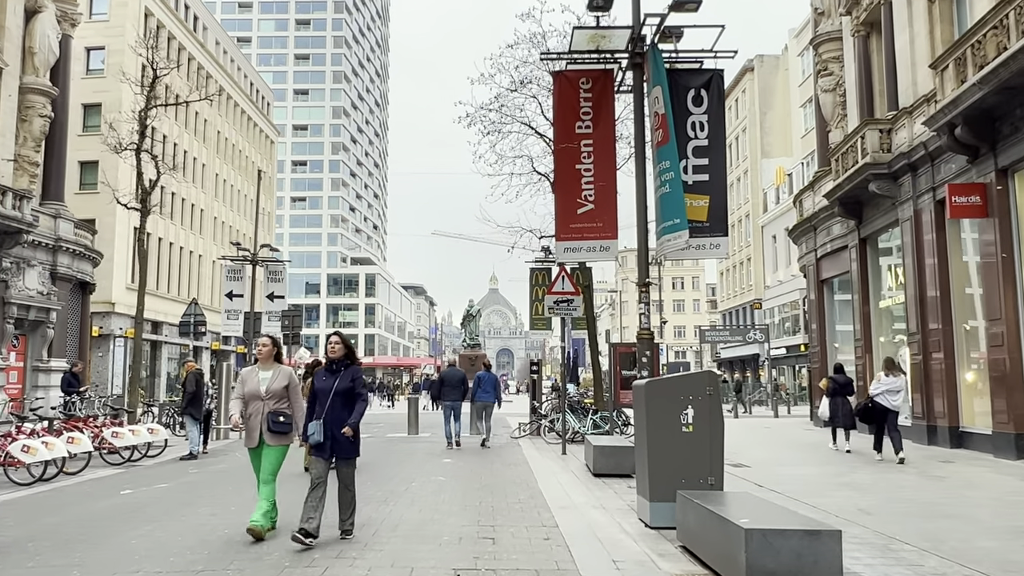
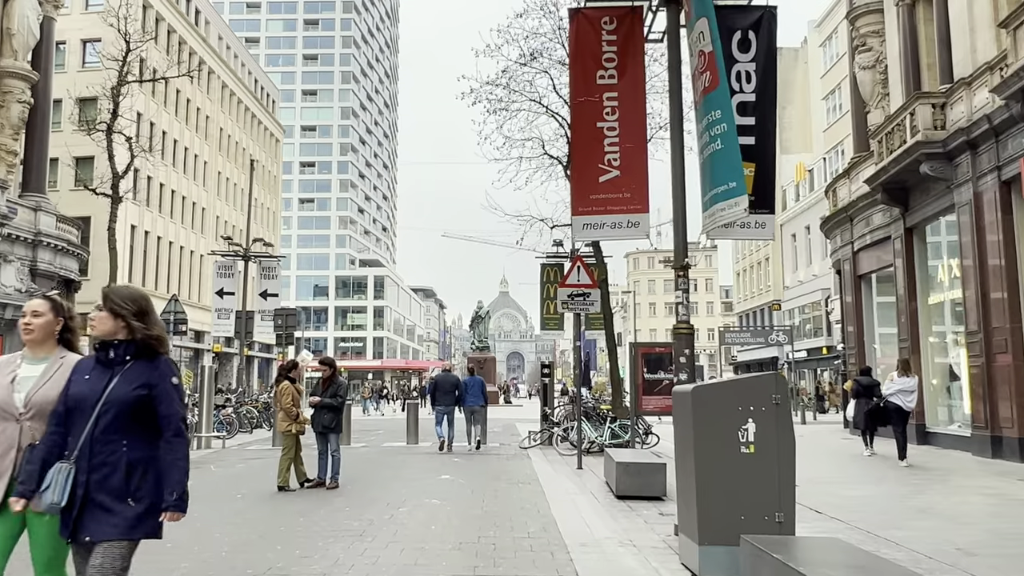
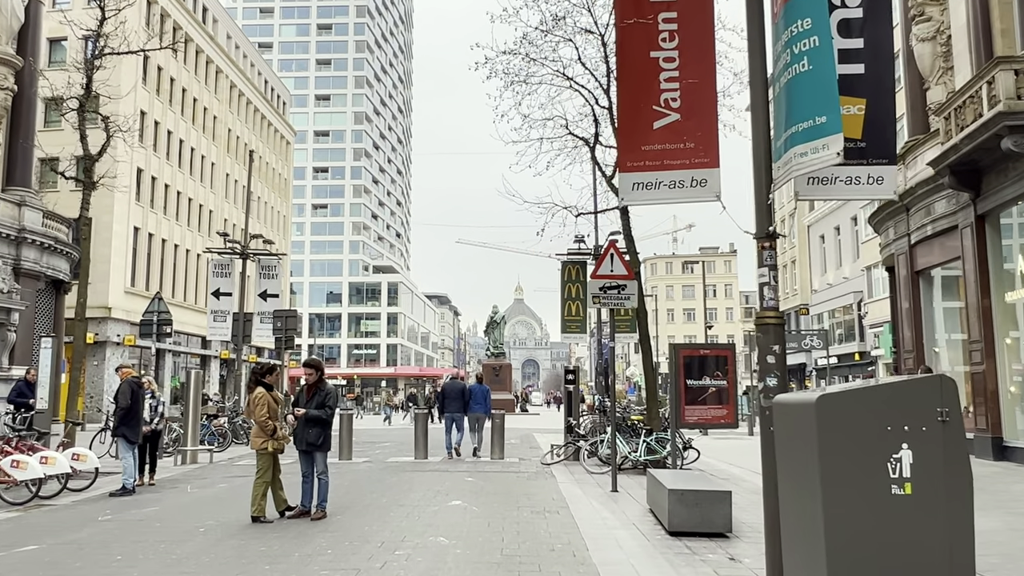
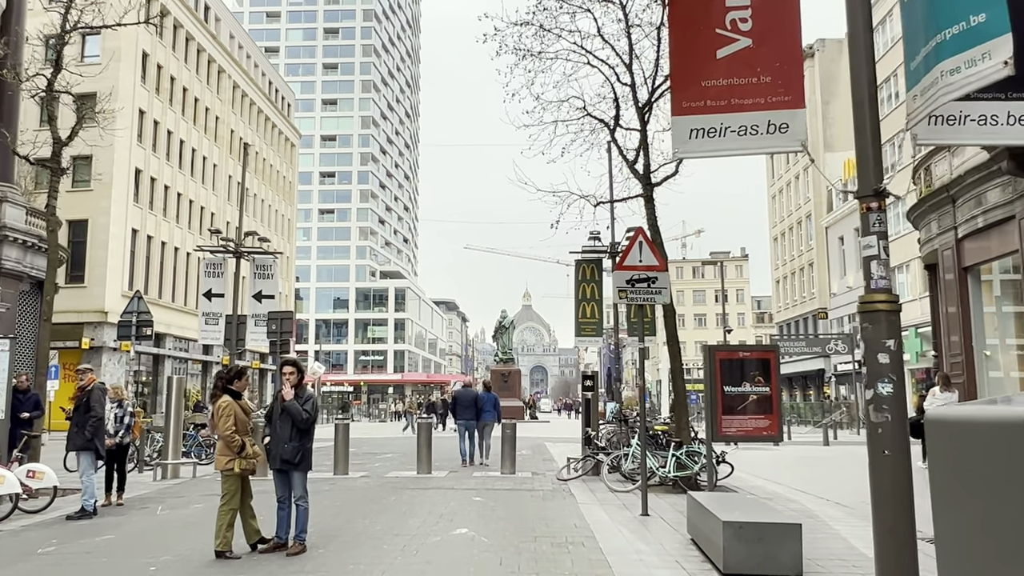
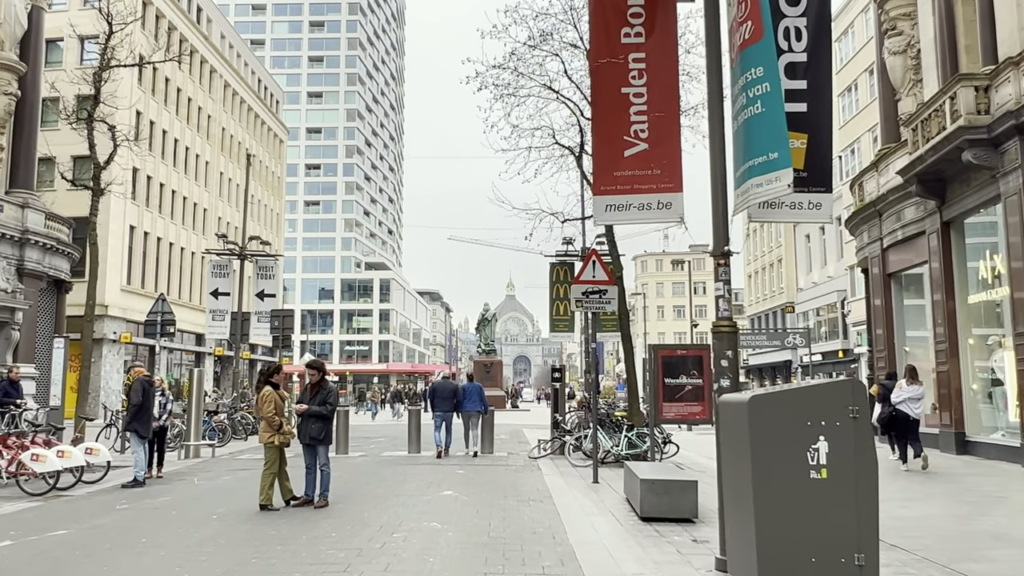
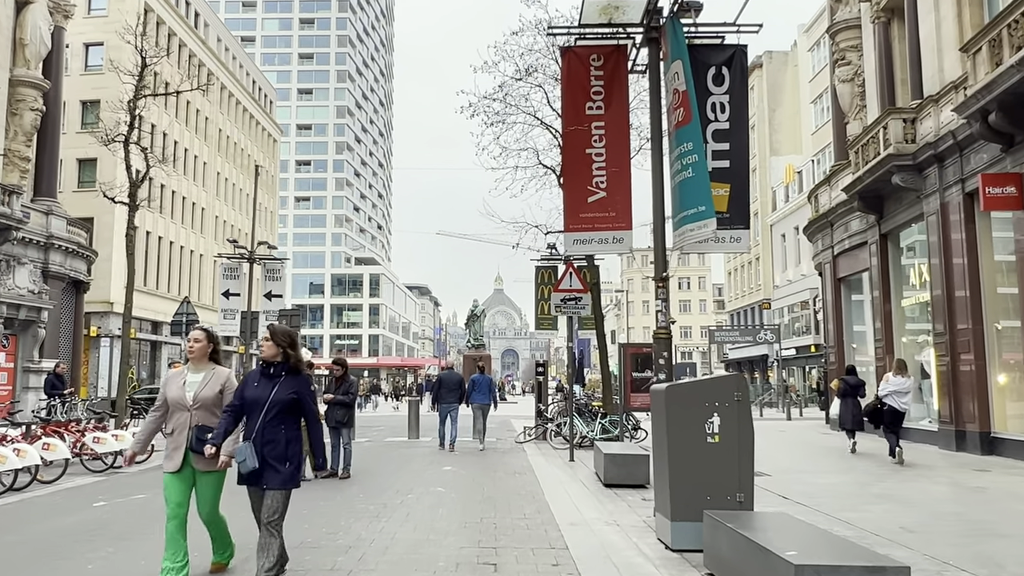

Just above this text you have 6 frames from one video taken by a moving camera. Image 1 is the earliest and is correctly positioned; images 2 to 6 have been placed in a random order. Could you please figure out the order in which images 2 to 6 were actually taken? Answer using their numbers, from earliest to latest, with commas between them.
6, 2, 5, 3, 4
